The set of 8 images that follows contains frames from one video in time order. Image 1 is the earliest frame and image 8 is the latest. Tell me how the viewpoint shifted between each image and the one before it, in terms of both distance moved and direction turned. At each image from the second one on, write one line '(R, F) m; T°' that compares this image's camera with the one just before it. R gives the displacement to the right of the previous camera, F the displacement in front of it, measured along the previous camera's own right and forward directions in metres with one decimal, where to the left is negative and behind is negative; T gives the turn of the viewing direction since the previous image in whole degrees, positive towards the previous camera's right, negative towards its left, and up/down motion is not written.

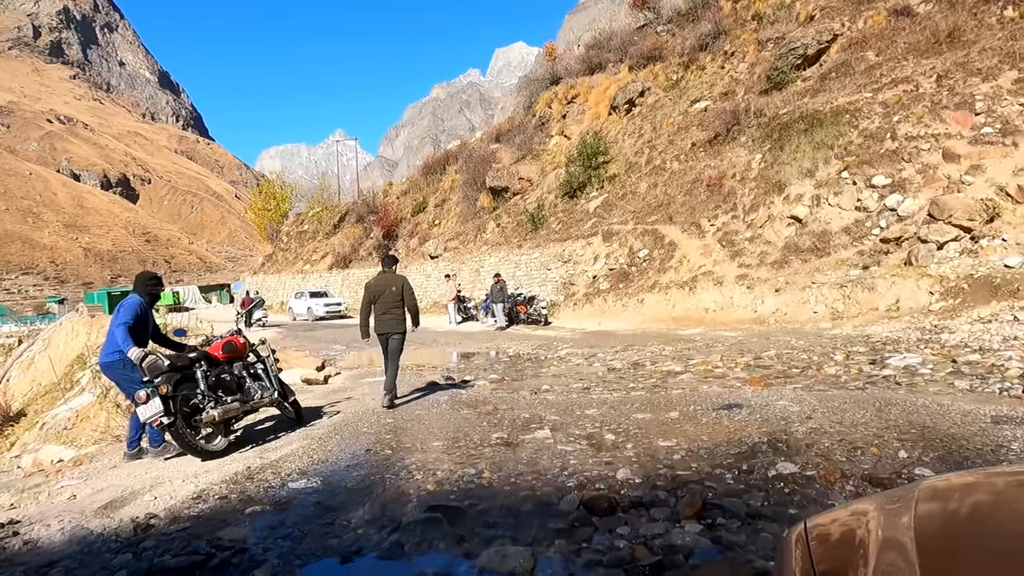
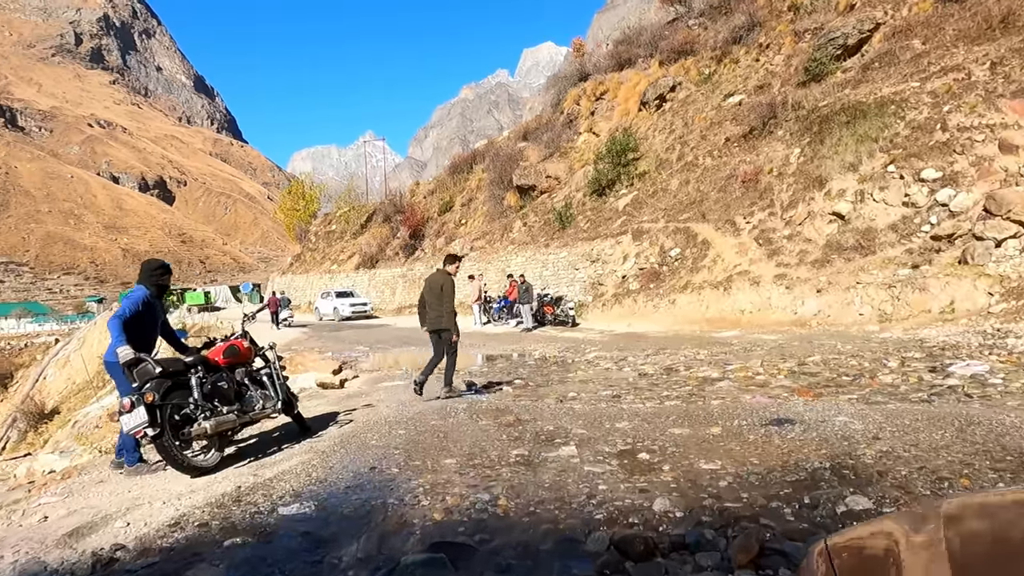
(0.0, +0.5) m; -2°
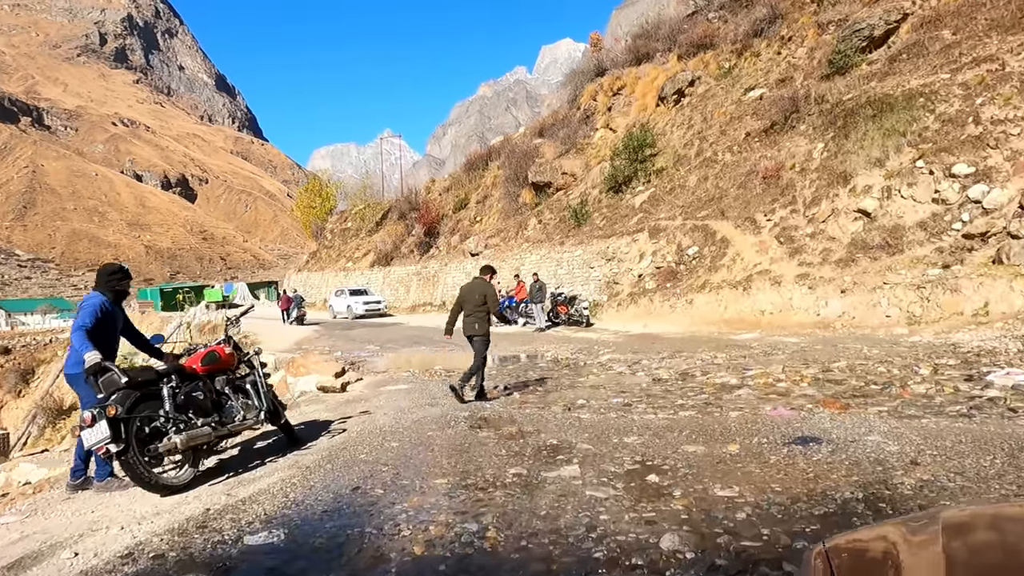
(+0.1, +0.4) m; -2°
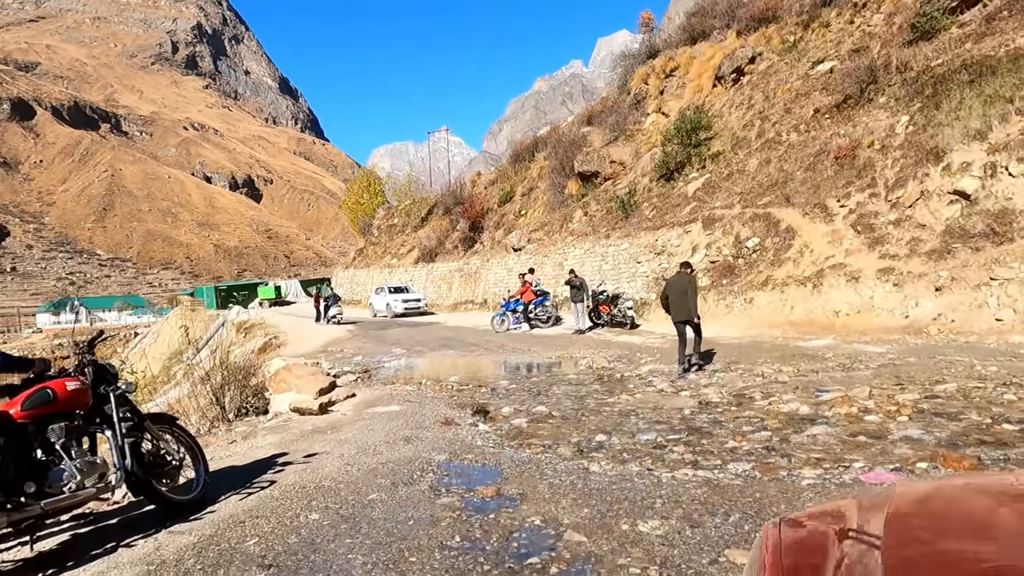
(+0.5, +1.7) m; -5°
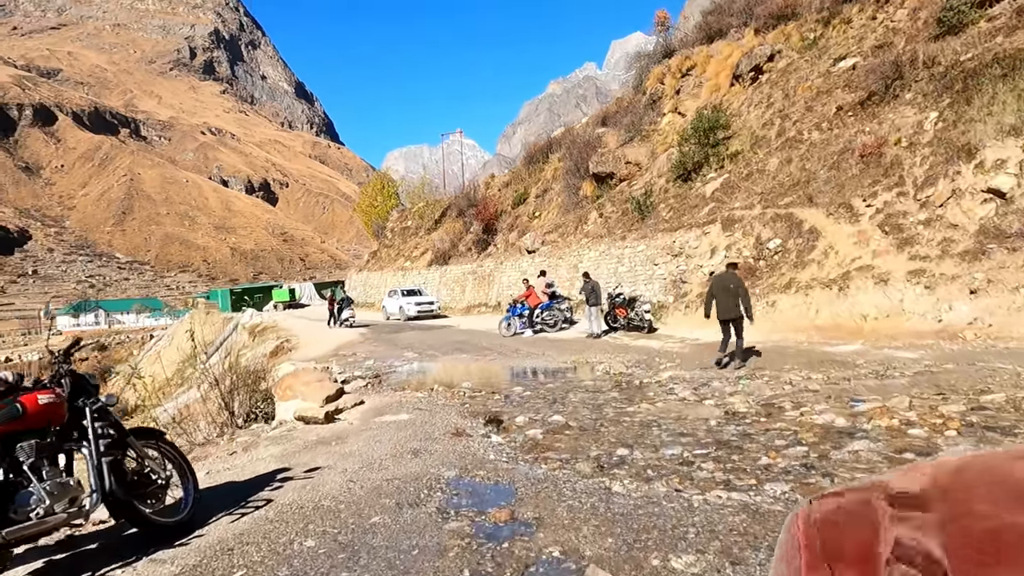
(0.0, +0.4) m; -1°
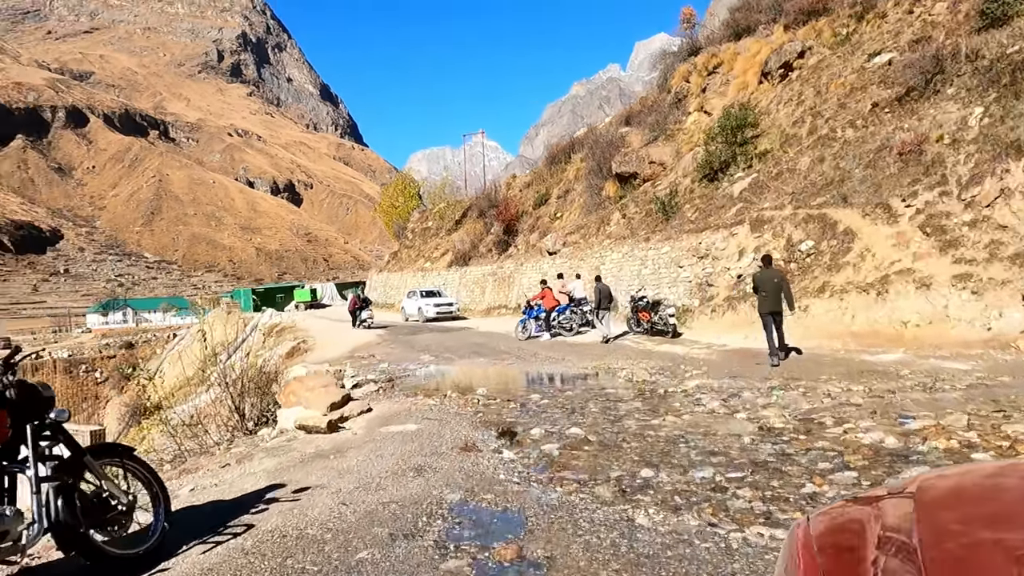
(+0.1, +0.5) m; -2°
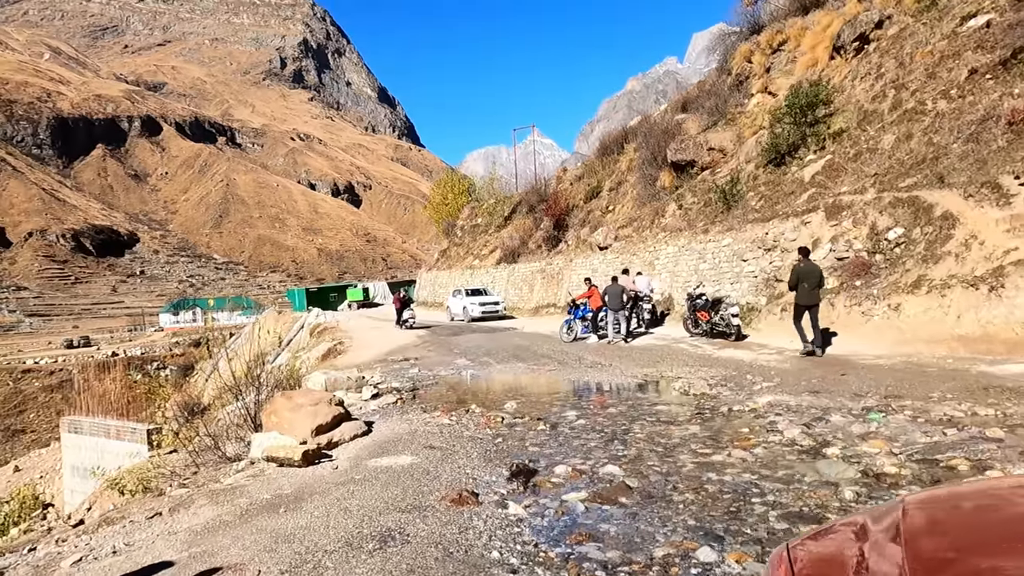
(+0.3, +1.5) m; -5°
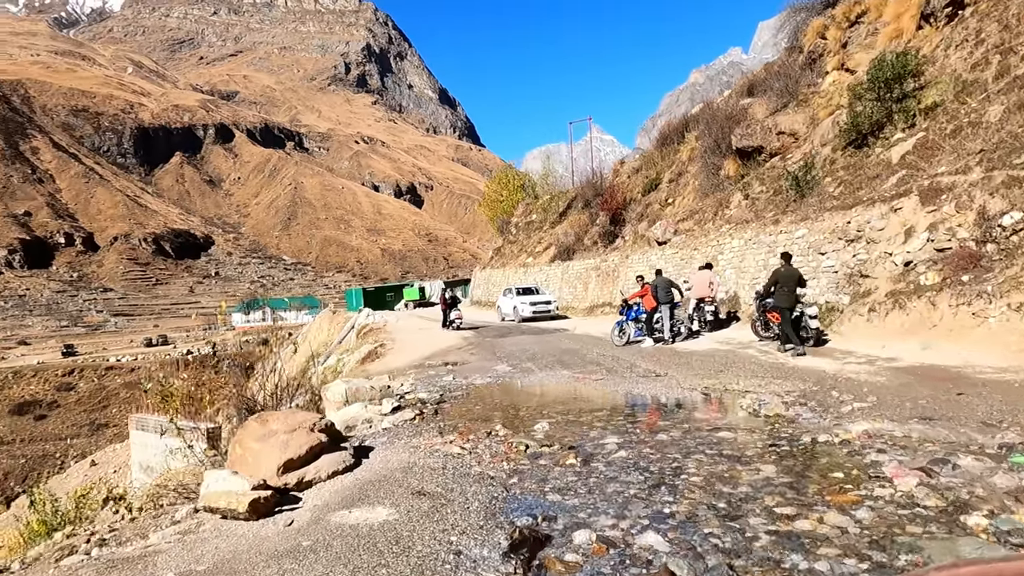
(+0.3, +1.4) m; -5°
